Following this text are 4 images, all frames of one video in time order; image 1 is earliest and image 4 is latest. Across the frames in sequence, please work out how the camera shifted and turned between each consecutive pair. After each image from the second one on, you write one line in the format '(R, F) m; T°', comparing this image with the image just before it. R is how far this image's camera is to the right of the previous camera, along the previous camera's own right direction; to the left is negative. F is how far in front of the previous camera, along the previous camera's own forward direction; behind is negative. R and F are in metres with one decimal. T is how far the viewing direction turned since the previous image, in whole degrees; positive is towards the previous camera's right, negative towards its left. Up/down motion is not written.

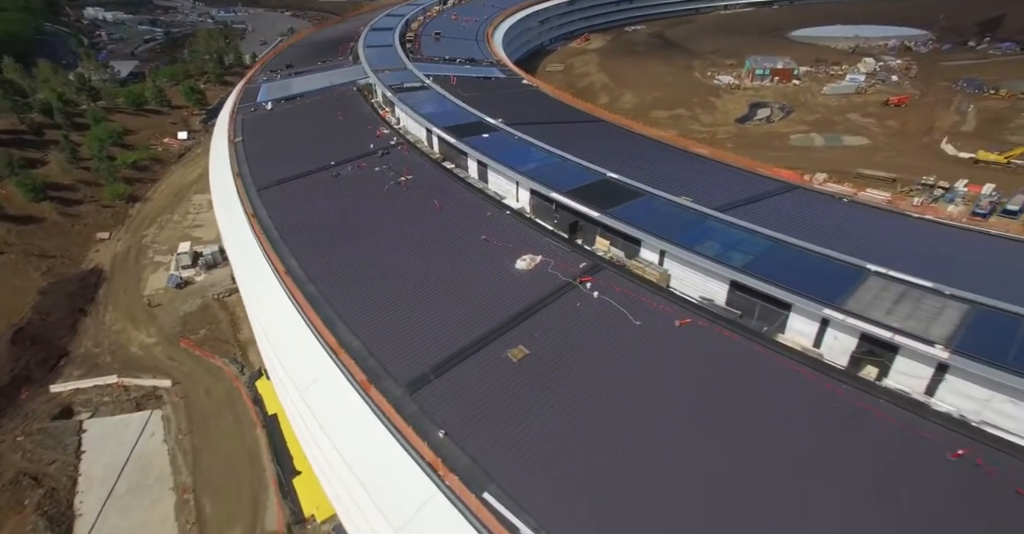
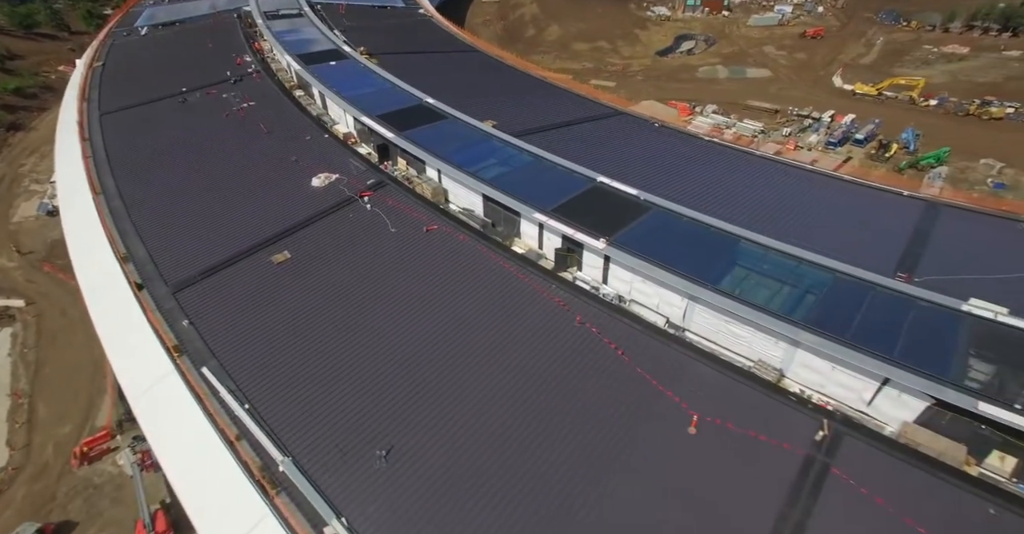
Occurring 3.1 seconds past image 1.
(+8.1, -1.9) m; +2°
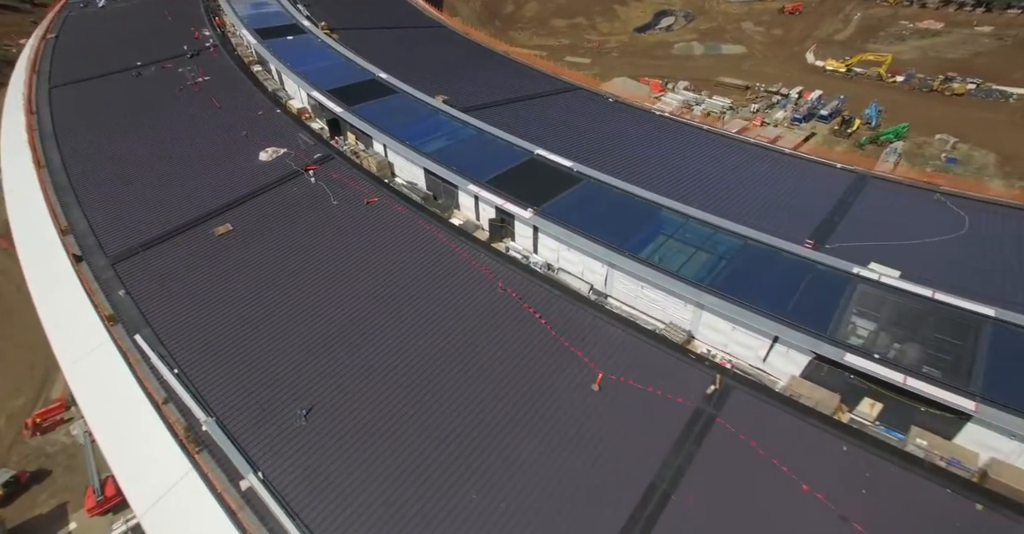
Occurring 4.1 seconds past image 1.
(+2.1, -0.4) m; +1°
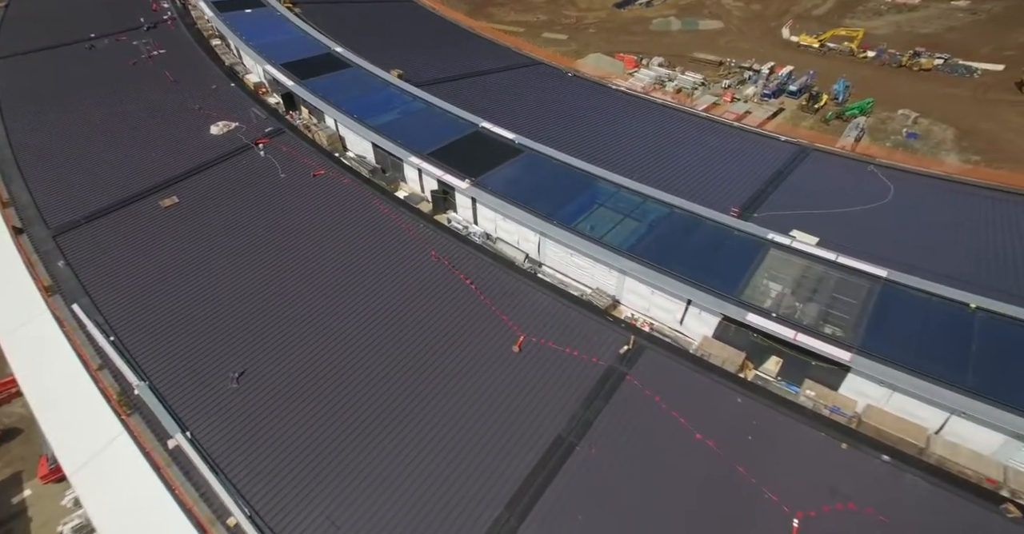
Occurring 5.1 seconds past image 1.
(+1.8, -0.3) m; +1°
